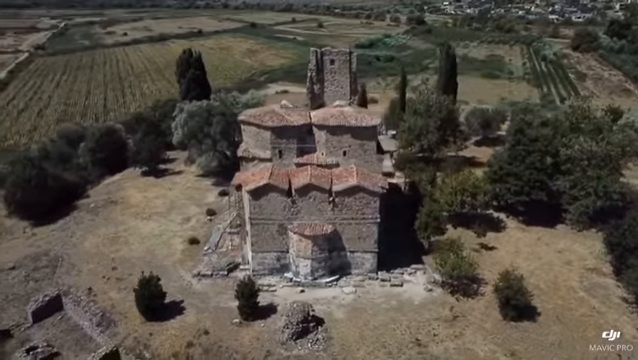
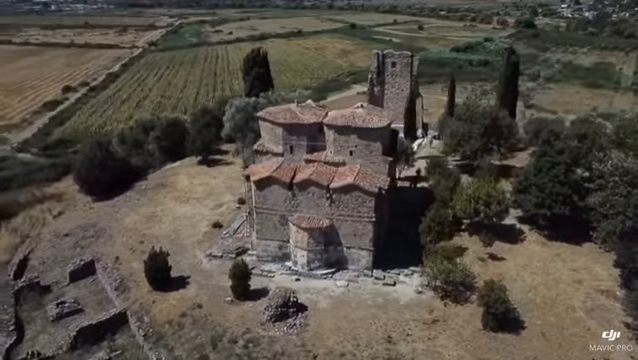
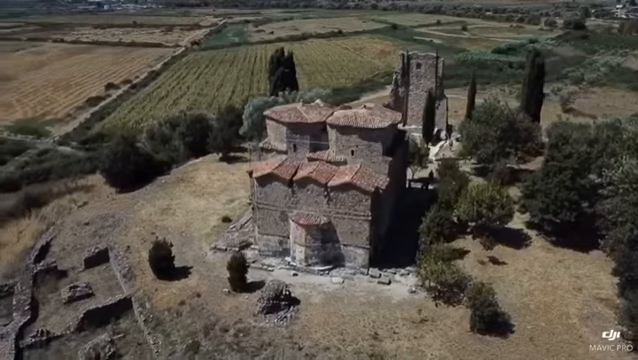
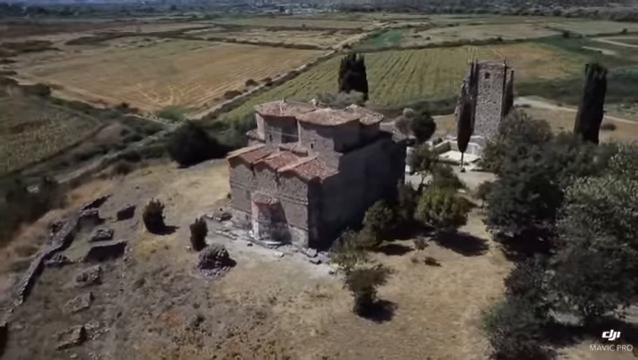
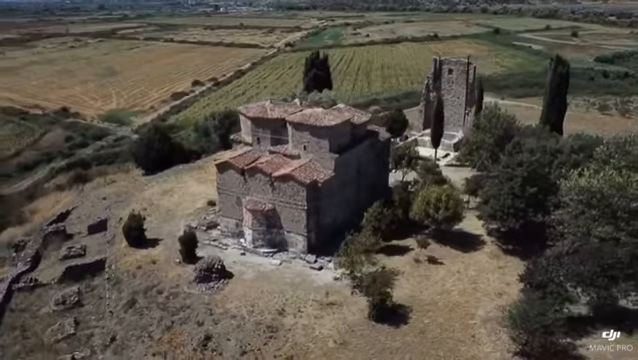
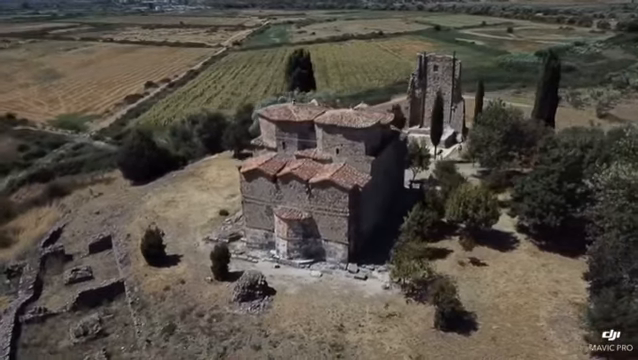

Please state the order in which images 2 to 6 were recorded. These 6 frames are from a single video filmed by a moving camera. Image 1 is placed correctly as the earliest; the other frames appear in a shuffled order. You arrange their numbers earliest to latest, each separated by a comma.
2, 3, 6, 5, 4
